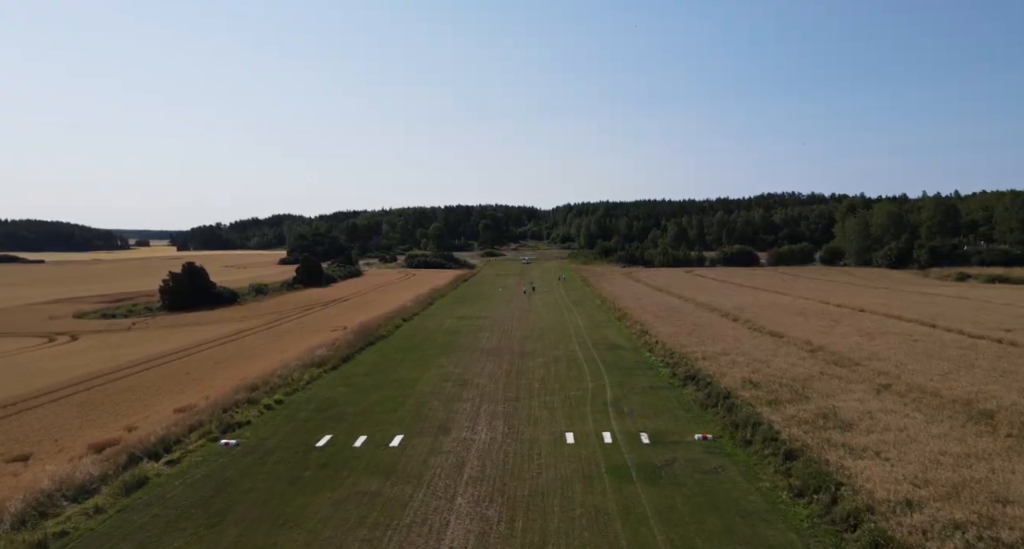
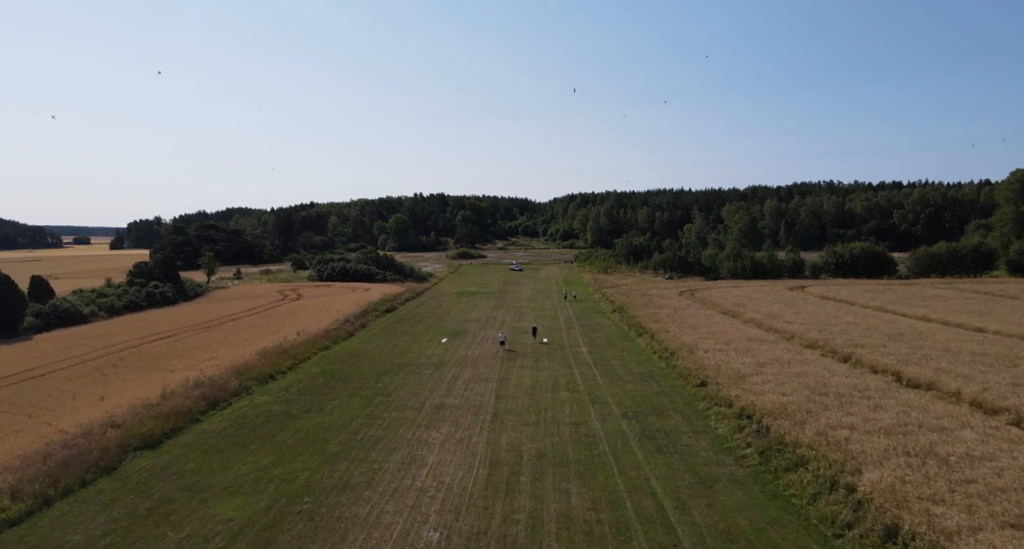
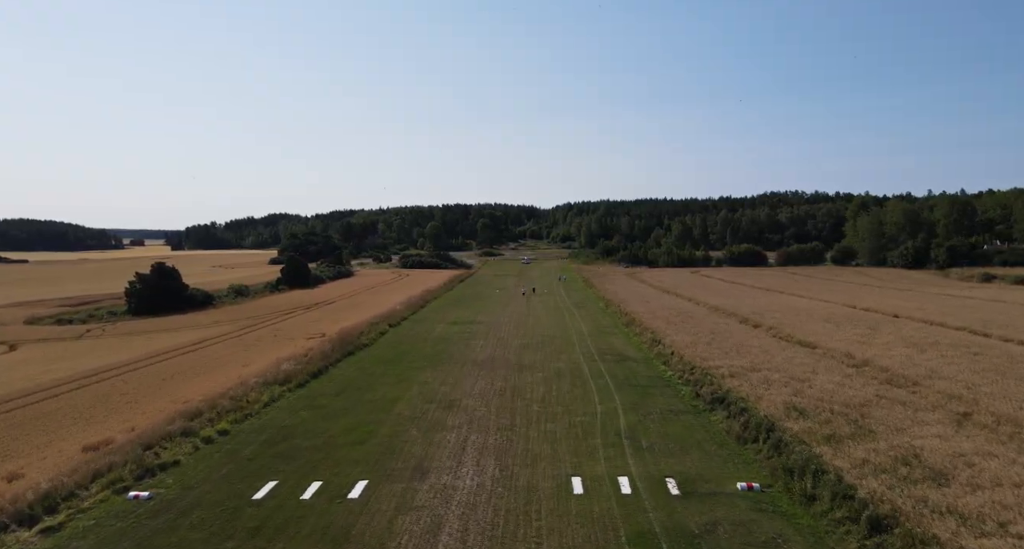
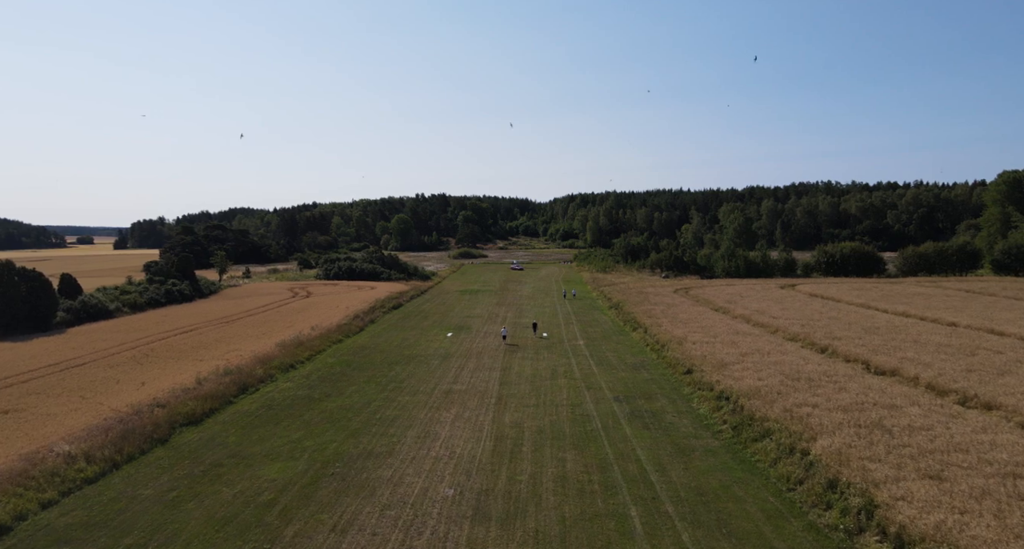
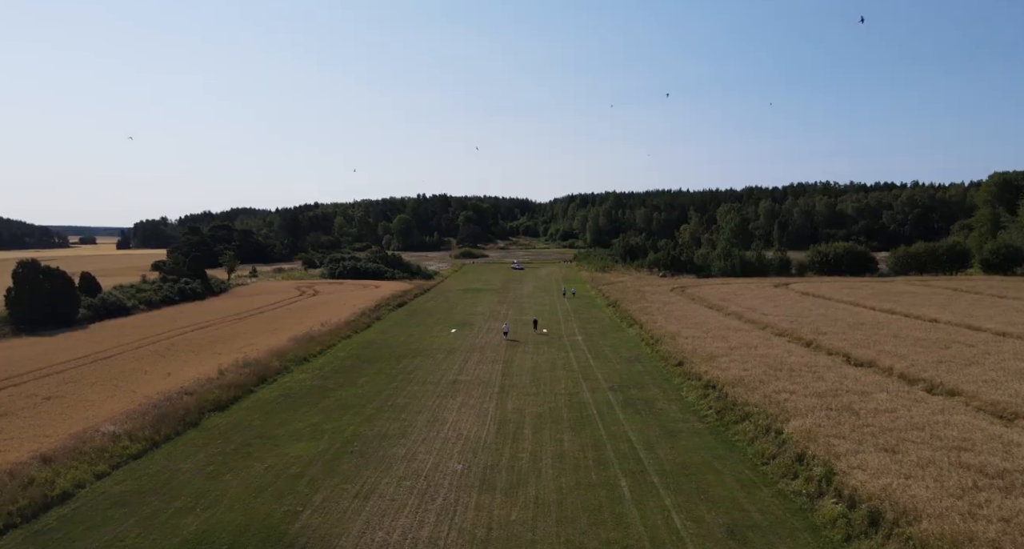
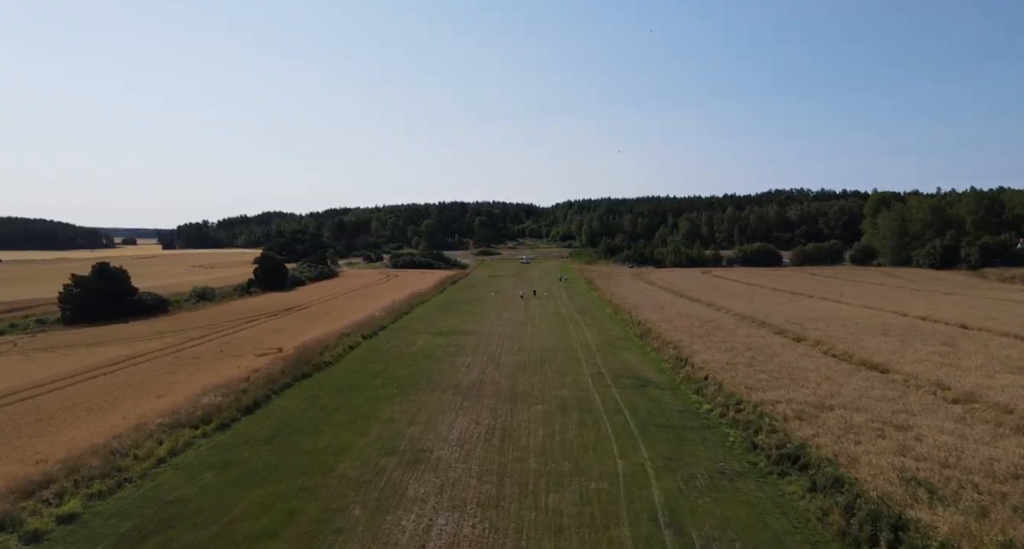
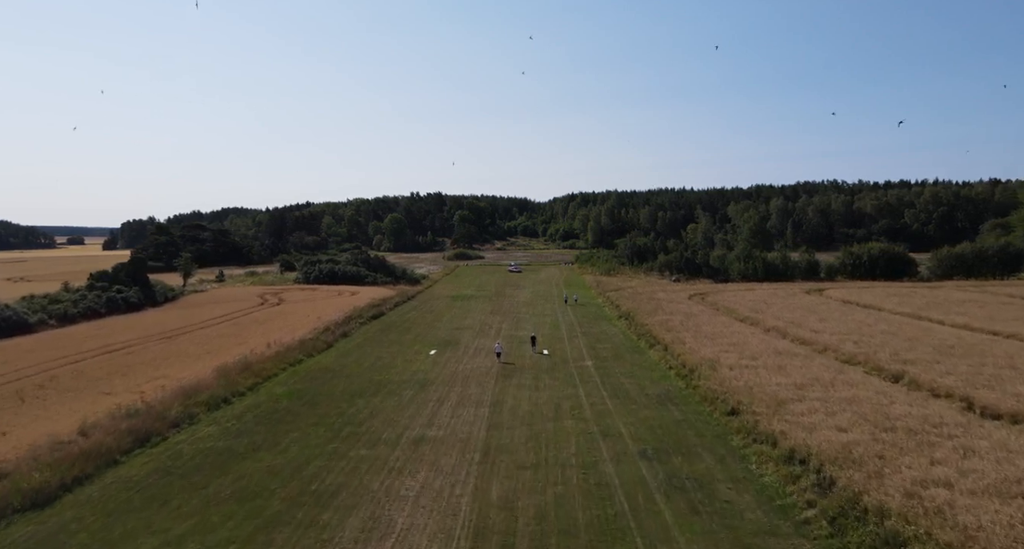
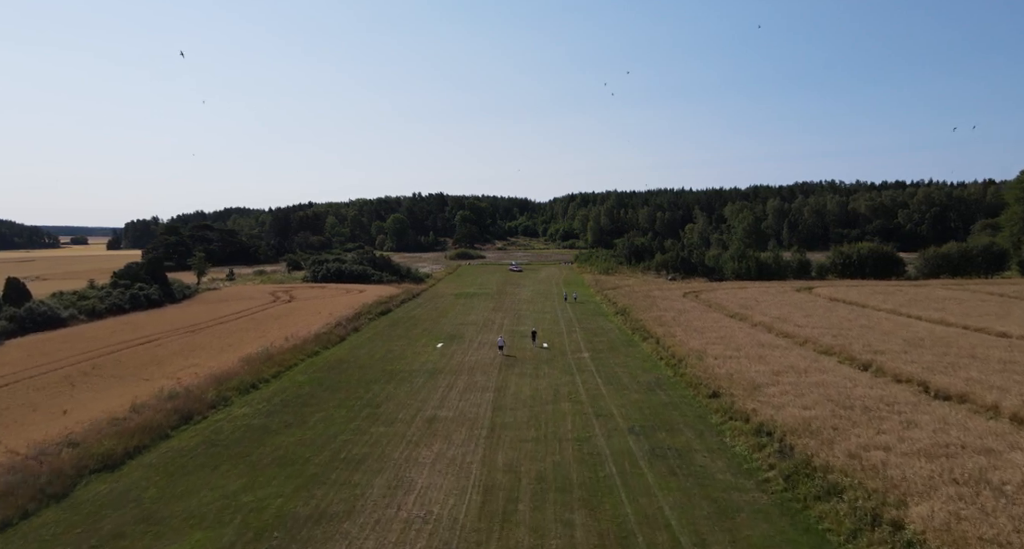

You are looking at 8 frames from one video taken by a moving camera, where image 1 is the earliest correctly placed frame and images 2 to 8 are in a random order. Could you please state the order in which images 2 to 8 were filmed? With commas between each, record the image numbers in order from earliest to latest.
3, 6, 5, 4, 2, 8, 7
